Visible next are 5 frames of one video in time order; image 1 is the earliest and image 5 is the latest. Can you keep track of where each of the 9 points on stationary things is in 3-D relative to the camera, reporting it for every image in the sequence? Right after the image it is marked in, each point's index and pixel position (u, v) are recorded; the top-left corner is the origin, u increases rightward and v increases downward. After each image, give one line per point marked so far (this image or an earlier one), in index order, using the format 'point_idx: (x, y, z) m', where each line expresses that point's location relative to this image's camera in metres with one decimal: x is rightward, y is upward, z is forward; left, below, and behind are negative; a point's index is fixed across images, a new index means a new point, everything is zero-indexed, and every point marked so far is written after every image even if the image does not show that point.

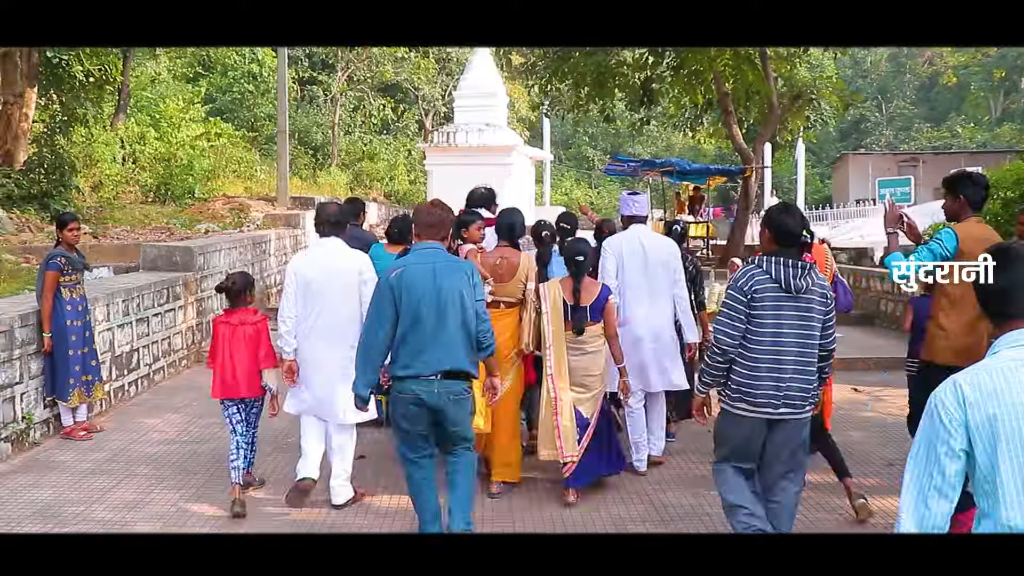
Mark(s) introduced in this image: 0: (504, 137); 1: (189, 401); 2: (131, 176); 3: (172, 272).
0: (-0.2, +2.3, +17.0) m
1: (-2.1, -0.8, +7.1) m
2: (-5.8, +1.7, +16.4) m
3: (-2.6, +0.1, +8.2) m
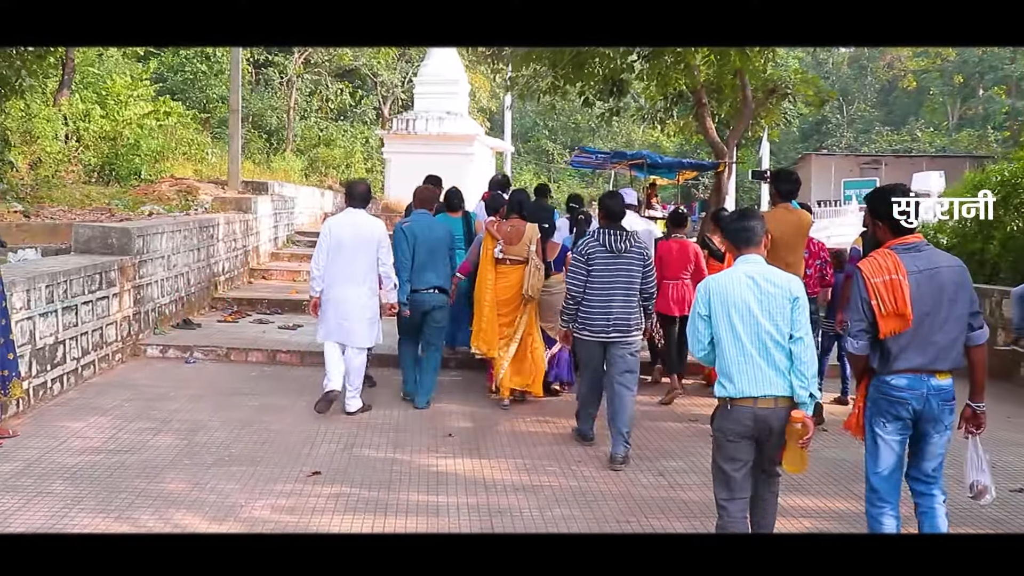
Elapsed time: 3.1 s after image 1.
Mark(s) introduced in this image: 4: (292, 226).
0: (-0.7, +2.4, +16.4) m
1: (-2.3, -0.7, +6.4) m
2: (-6.3, +1.9, +15.6) m
3: (-2.8, +0.2, +7.5) m
4: (-3.3, +0.9, +16.1) m
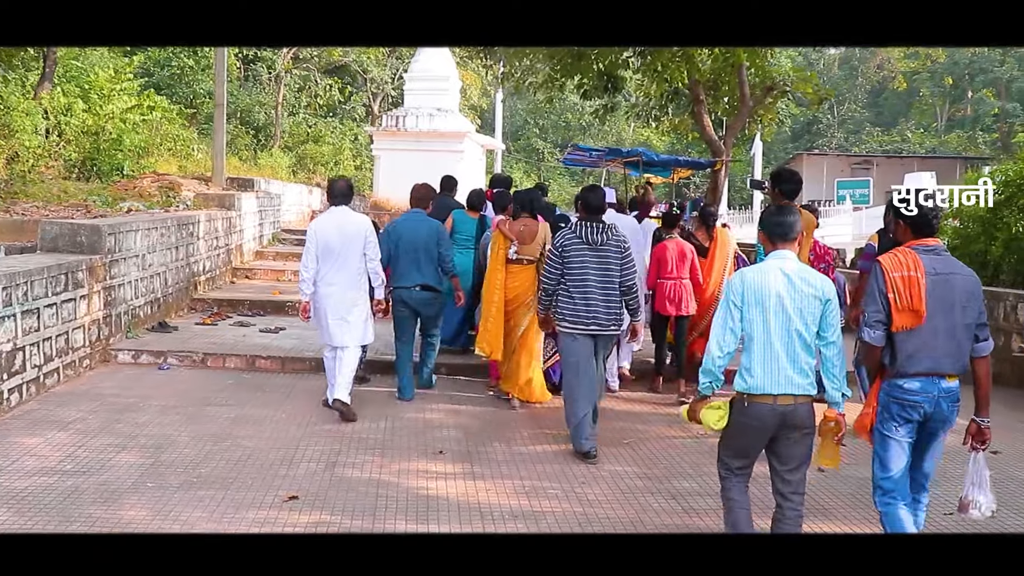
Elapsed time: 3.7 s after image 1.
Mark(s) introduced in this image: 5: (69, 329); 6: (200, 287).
0: (-0.8, +2.4, +16.0) m
1: (-2.4, -0.7, +6.0) m
2: (-6.4, +1.9, +15.1) m
3: (-2.9, +0.2, +7.1) m
4: (-3.4, +0.9, +15.7) m
5: (-2.7, -0.2, +6.7) m
6: (-2.8, 0.0, +9.8) m
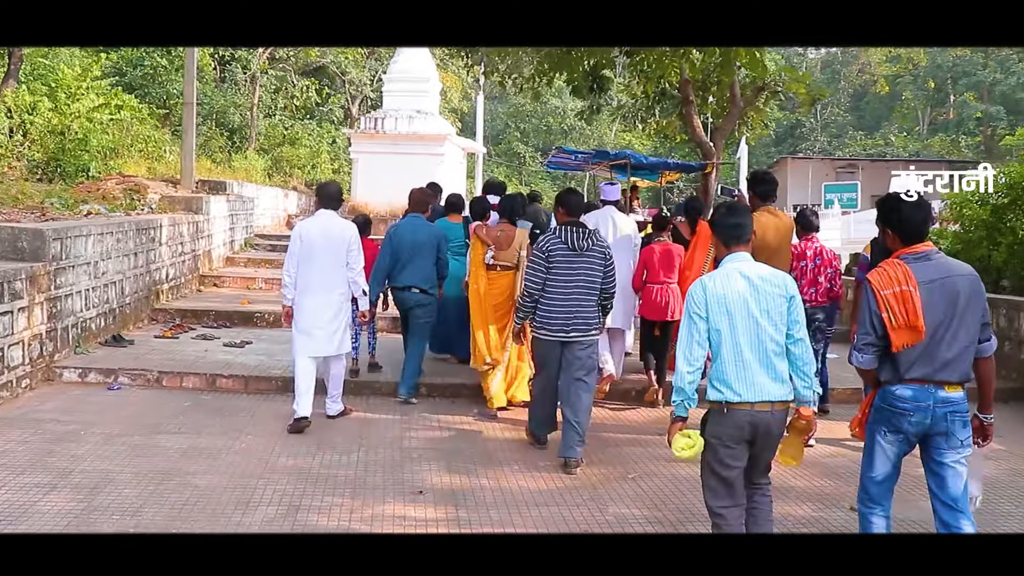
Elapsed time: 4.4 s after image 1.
0: (-1.1, +2.3, +15.5) m
1: (-2.4, -0.7, +5.5) m
2: (-6.6, +1.8, +14.5) m
3: (-2.9, +0.2, +6.5) m
4: (-3.6, +0.8, +15.1) m
5: (-2.8, -0.3, +6.1) m
6: (-3.0, -0.1, +9.2) m
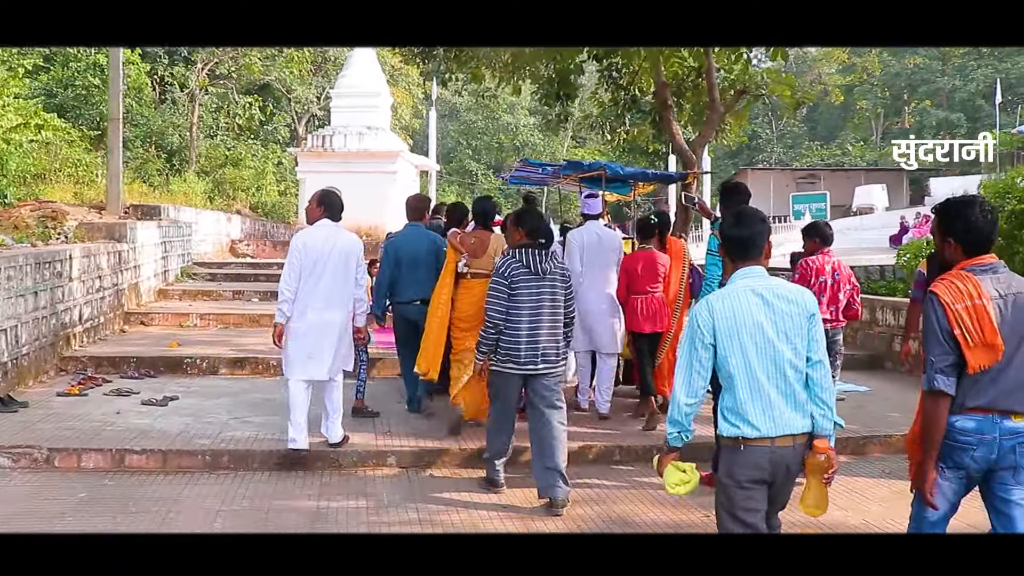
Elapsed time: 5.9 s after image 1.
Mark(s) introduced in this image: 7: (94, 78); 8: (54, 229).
0: (-1.6, +2.0, +14.3) m
1: (-2.4, -1.0, +4.2) m
2: (-7.1, +1.4, +13.0) m
3: (-3.0, -0.1, +5.2) m
4: (-4.1, +0.4, +13.7) m
5: (-2.8, -0.5, +4.8) m
6: (-3.2, -0.4, +7.9) m
7: (-7.6, +3.8, +19.5) m
8: (-4.2, +0.5, +10.0) m
